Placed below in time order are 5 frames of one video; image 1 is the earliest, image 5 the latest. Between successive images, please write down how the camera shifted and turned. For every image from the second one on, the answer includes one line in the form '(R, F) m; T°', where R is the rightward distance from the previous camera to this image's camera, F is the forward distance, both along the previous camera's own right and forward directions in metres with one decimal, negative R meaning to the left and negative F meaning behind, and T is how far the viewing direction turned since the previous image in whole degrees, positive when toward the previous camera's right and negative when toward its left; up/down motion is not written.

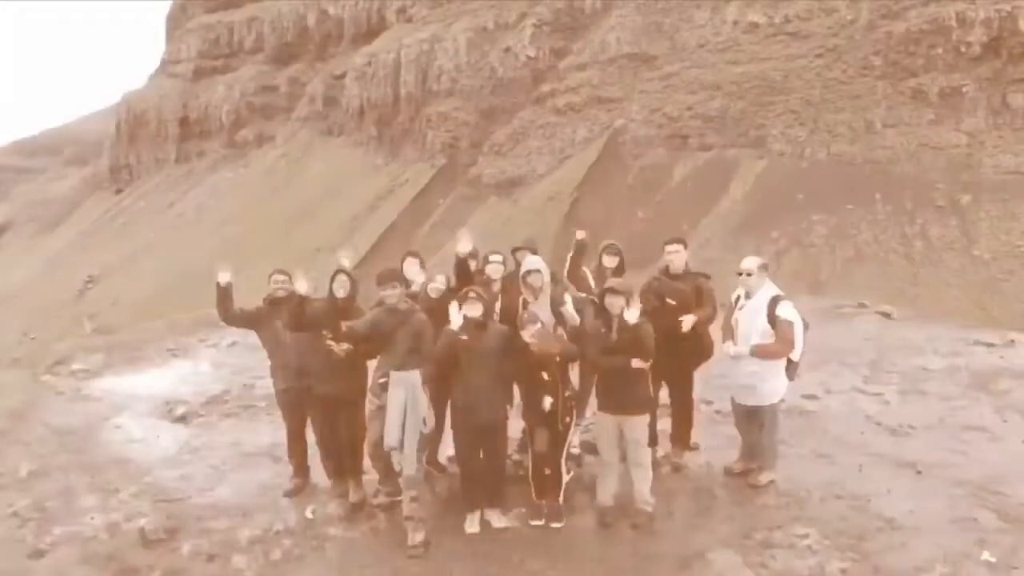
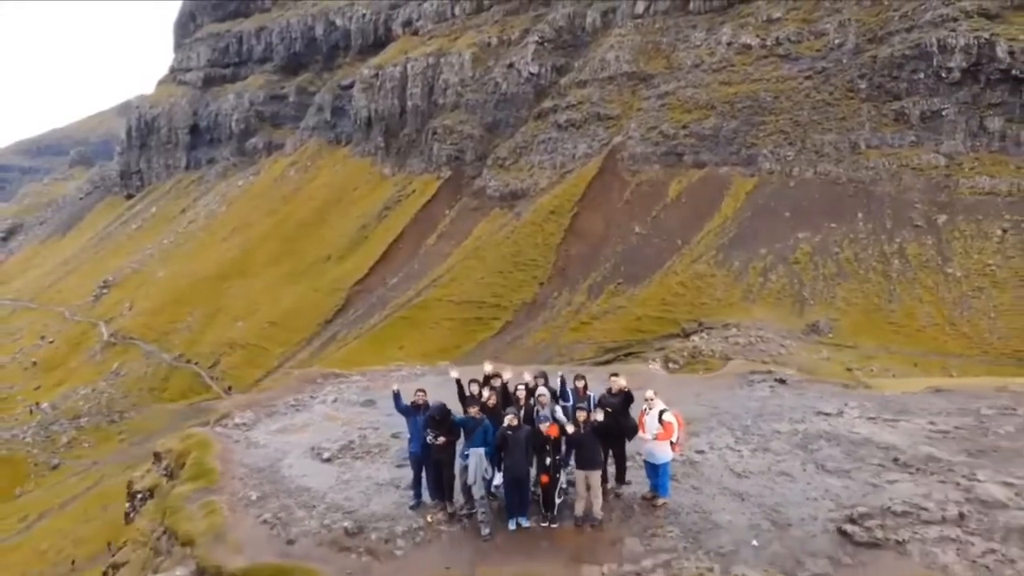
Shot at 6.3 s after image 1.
(-0.4, -8.6) m; 0°
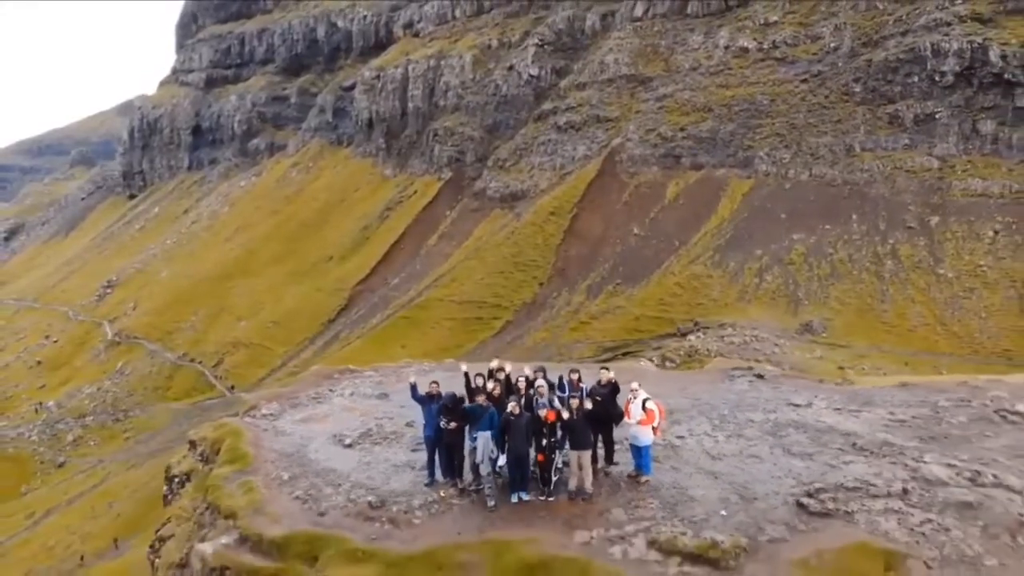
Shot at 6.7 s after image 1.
(-0.1, -2.6) m; 0°
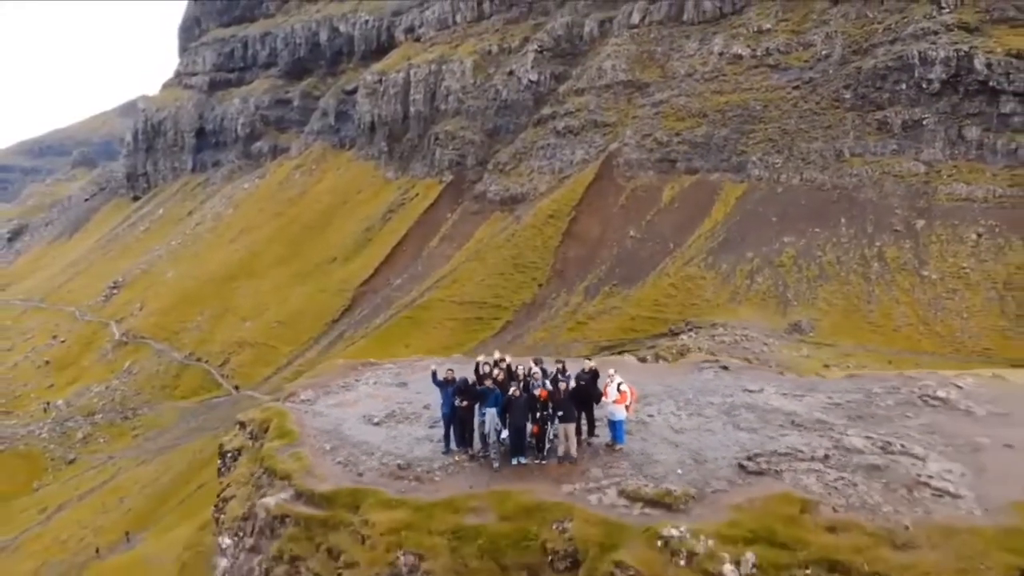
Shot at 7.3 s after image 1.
(0.0, -5.0) m; 0°
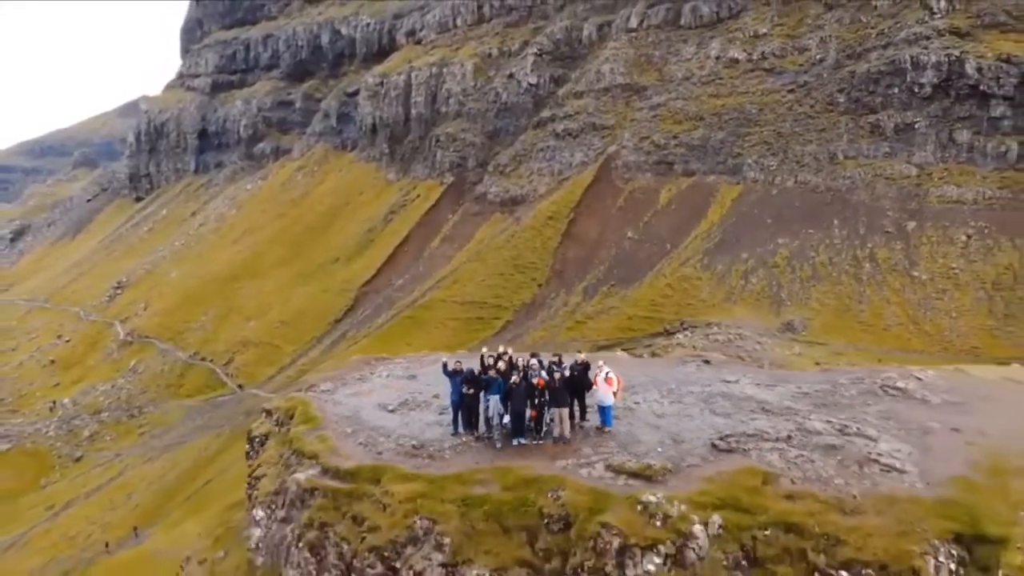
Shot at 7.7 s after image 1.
(0.0, -3.4) m; 0°
